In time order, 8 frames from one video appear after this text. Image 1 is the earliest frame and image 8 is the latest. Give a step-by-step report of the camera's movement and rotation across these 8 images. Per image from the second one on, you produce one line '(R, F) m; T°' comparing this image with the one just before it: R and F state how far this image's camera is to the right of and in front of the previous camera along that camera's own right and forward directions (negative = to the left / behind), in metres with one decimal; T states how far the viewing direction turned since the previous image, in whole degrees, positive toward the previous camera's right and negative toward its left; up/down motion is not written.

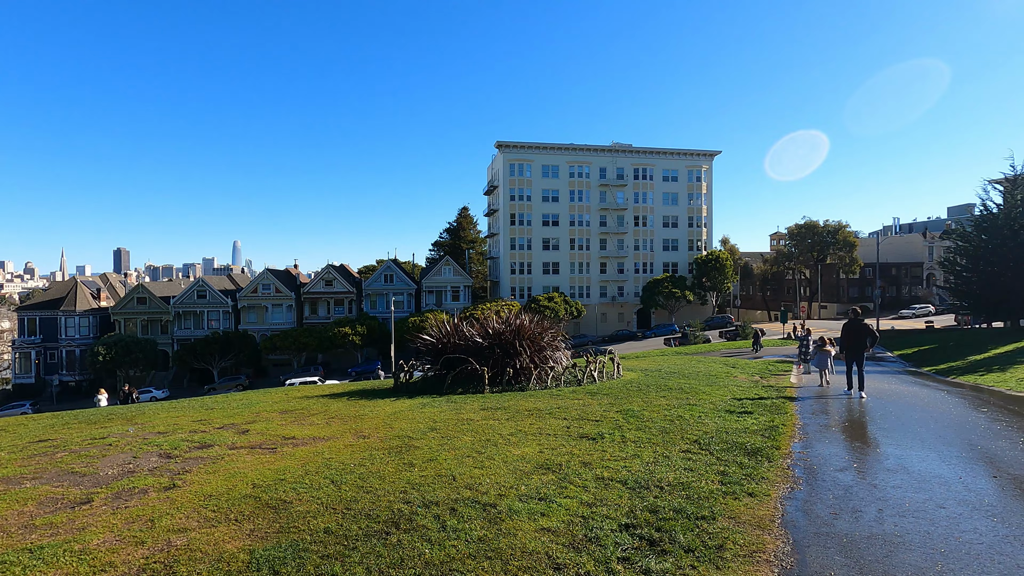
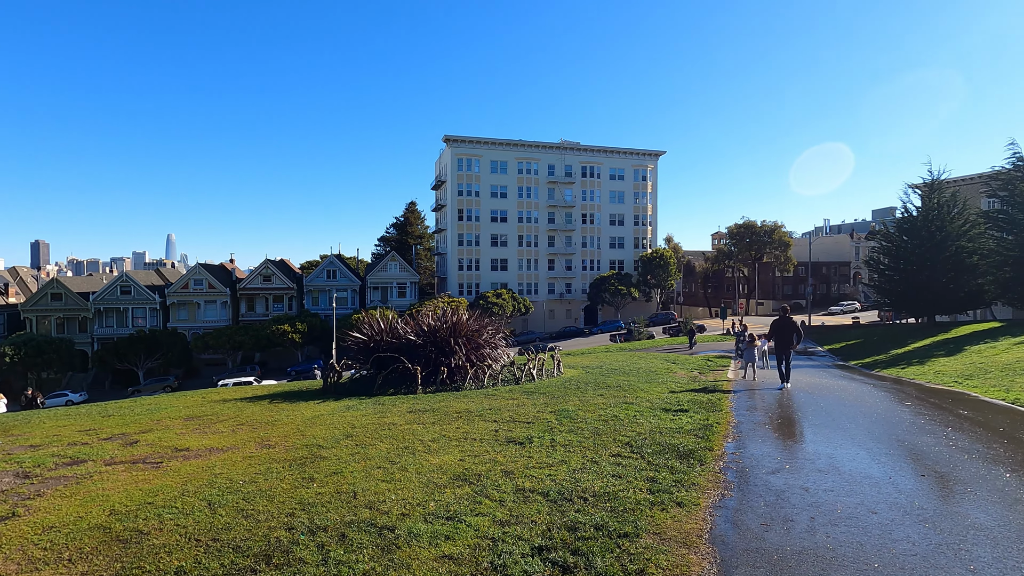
(+0.4, +0.6) m; +5°
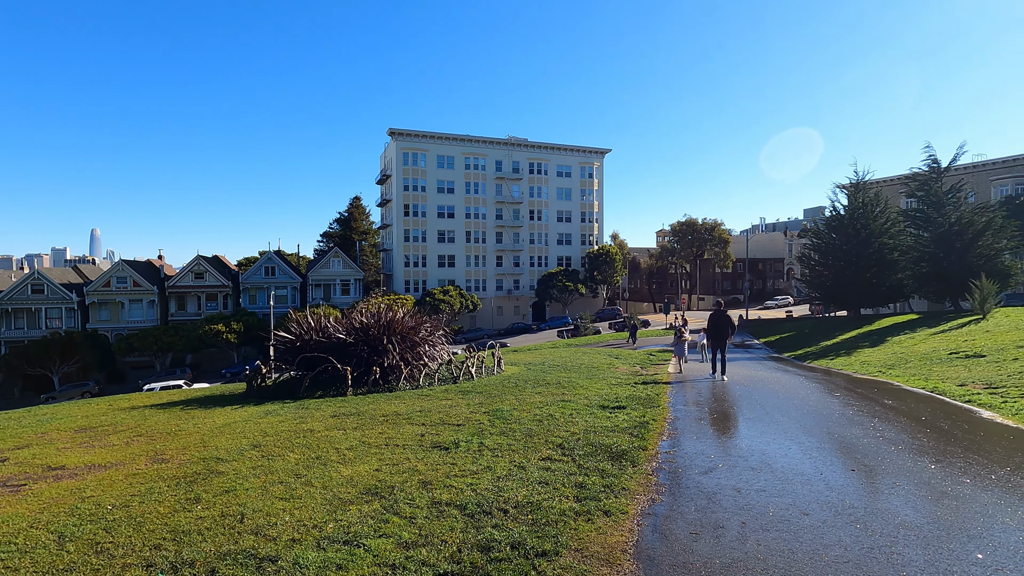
(+0.3, +0.5) m; +5°
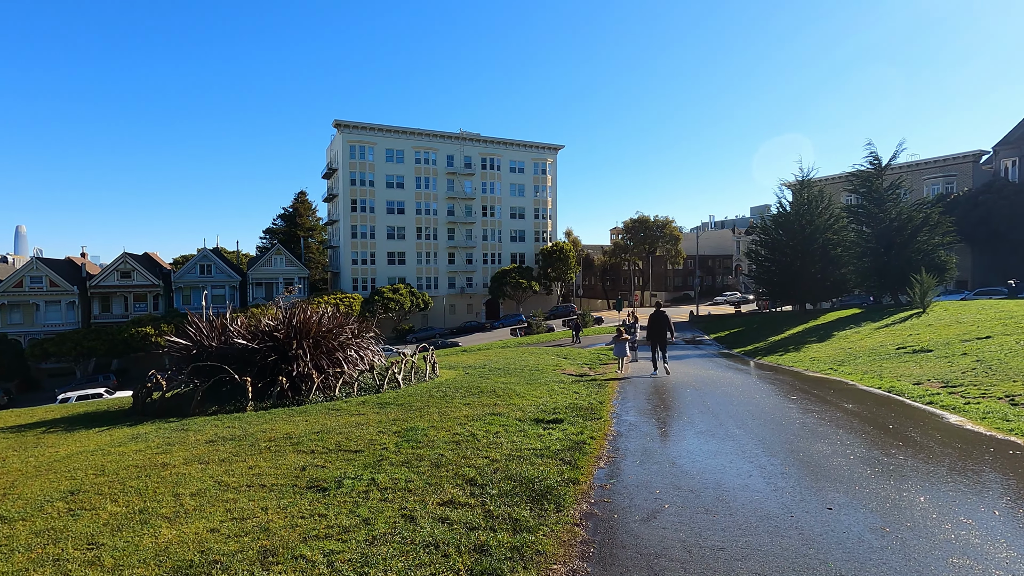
(+0.6, +1.4) m; +5°
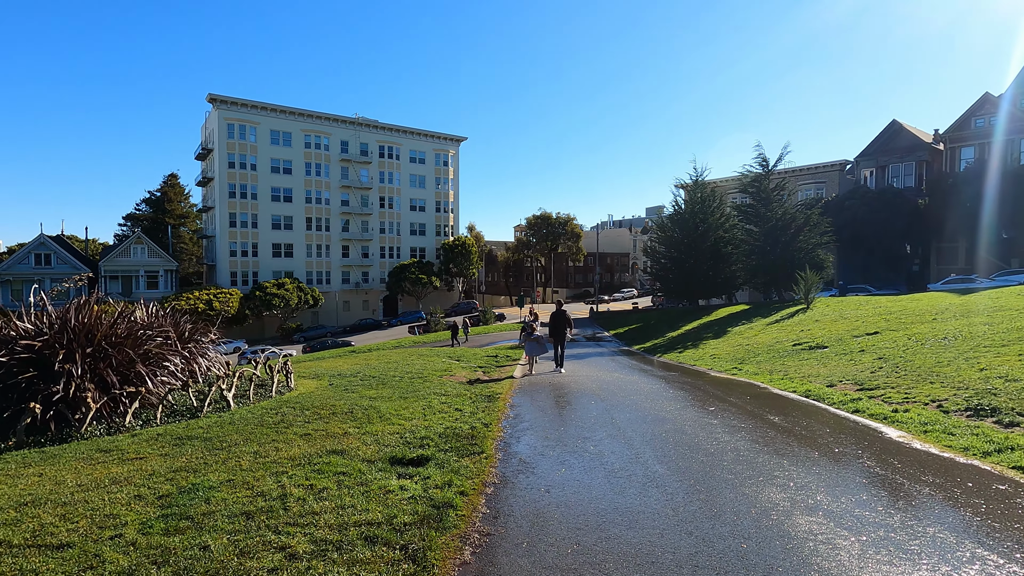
(+0.6, +2.2) m; +10°
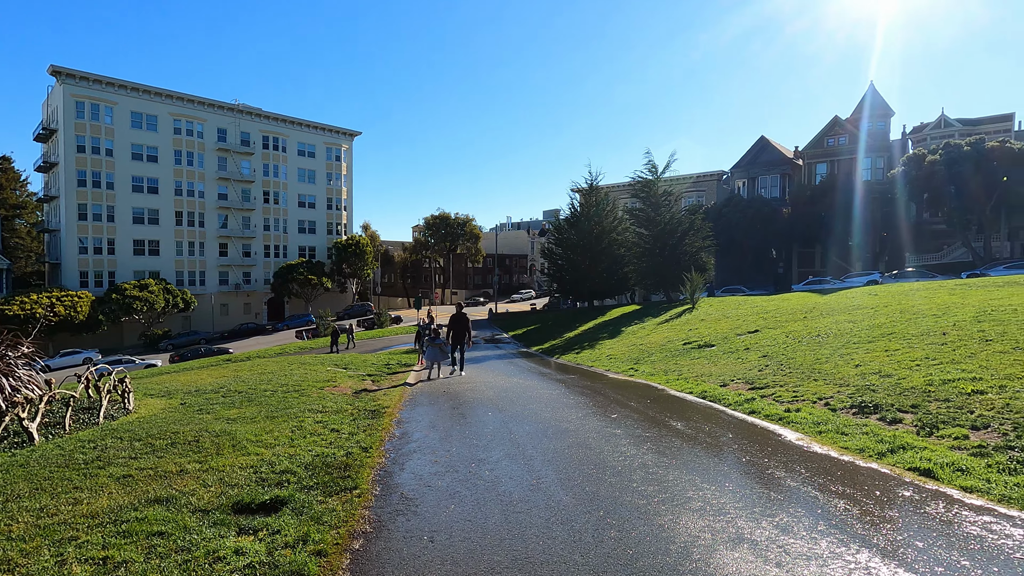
(+0.2, +0.9) m; +11°
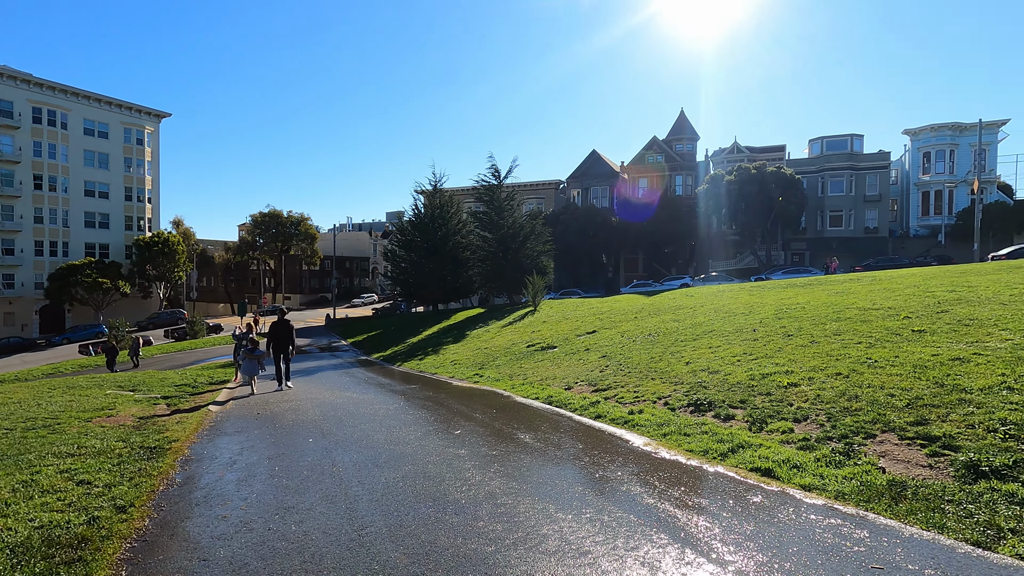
(+0.2, +0.9) m; +16°
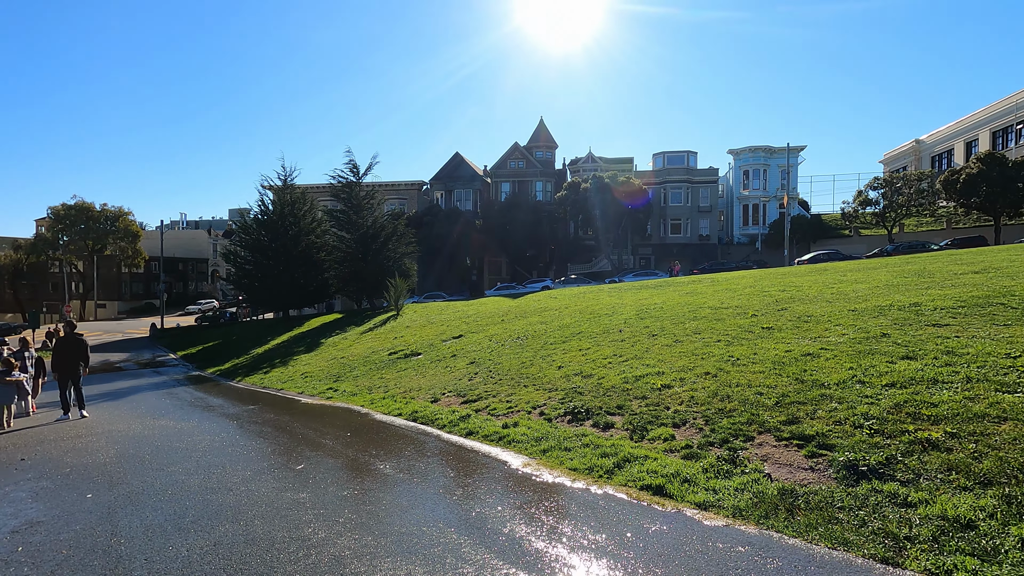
(+0.1, +1.0) m; +14°
